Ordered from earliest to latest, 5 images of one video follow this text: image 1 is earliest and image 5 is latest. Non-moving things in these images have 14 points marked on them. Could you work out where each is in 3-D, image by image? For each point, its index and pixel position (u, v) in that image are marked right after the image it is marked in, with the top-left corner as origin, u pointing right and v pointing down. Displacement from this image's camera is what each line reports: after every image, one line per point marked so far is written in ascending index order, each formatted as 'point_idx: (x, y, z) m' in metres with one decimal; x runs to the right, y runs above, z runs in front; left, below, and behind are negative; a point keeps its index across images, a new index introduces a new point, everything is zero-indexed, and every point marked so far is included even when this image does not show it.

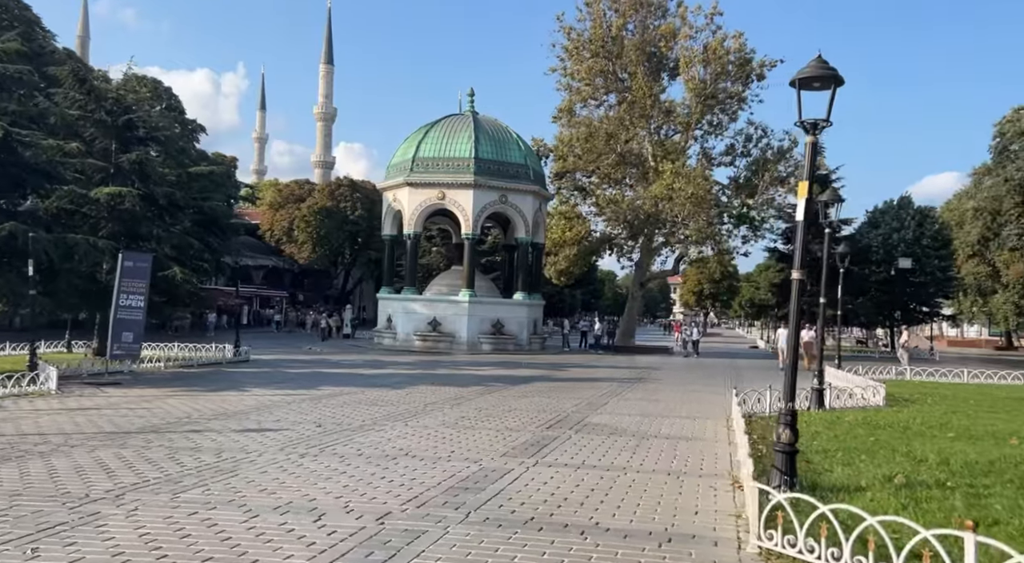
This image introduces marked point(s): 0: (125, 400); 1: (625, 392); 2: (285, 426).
0: (-6.6, -2.0, +15.4) m
1: (+2.2, -2.2, +17.7) m
2: (-2.9, -1.9, +11.7) m
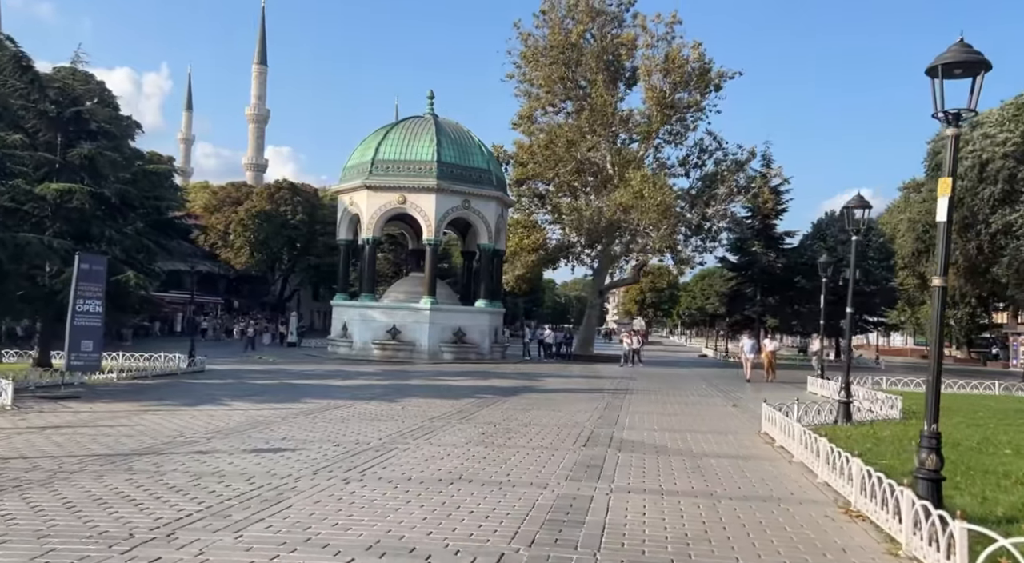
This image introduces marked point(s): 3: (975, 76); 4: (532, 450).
0: (-6.4, -2.0, +14.0) m
1: (+2.1, -2.3, +17.0) m
2: (-2.5, -2.0, +10.7) m
3: (+3.2, +1.4, +6.4) m
4: (+0.2, -2.0, +10.5) m
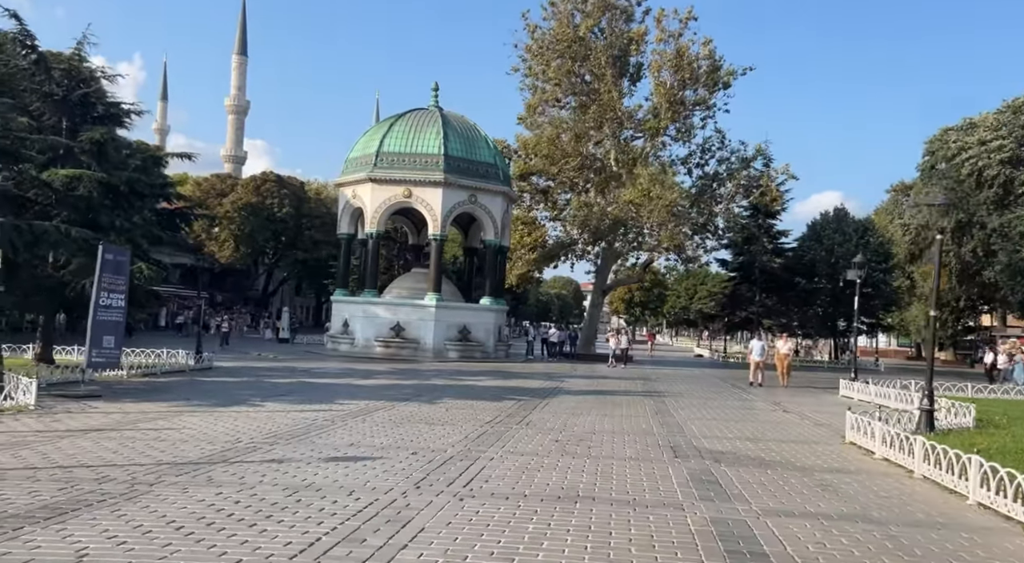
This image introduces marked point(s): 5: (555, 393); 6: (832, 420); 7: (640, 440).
0: (-5.5, -1.9, +13.2) m
1: (+2.9, -2.3, +16.4) m
2: (-1.5, -1.9, +9.9) m
3: (+4.4, +1.4, +5.8) m
4: (+1.2, -1.9, +9.8) m
5: (+1.0, -2.4, +19.7) m
6: (+5.3, -2.3, +15.0) m
7: (+1.7, -2.0, +11.5) m
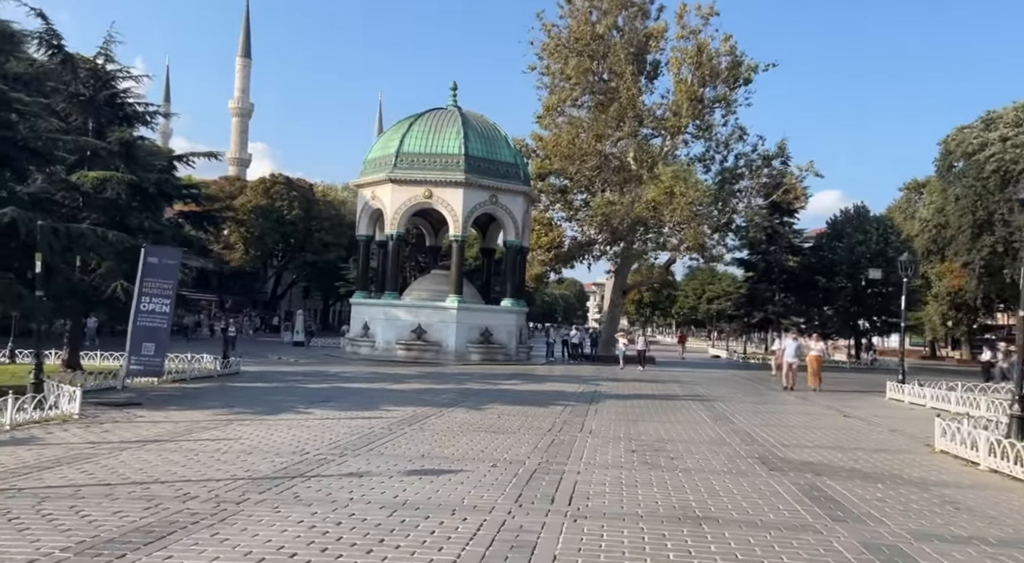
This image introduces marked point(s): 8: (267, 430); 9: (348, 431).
0: (-4.6, -2.0, +12.7) m
1: (+3.8, -2.3, +15.9) m
2: (-0.6, -1.9, +9.5) m
3: (+5.3, +1.4, +5.3) m
4: (+2.1, -2.0, +9.3) m
5: (+1.8, -2.5, +19.2) m
6: (+6.2, -2.3, +14.5) m
7: (+2.6, -2.0, +11.0) m
8: (-3.3, -2.0, +12.2) m
9: (-2.2, -2.0, +12.2) m
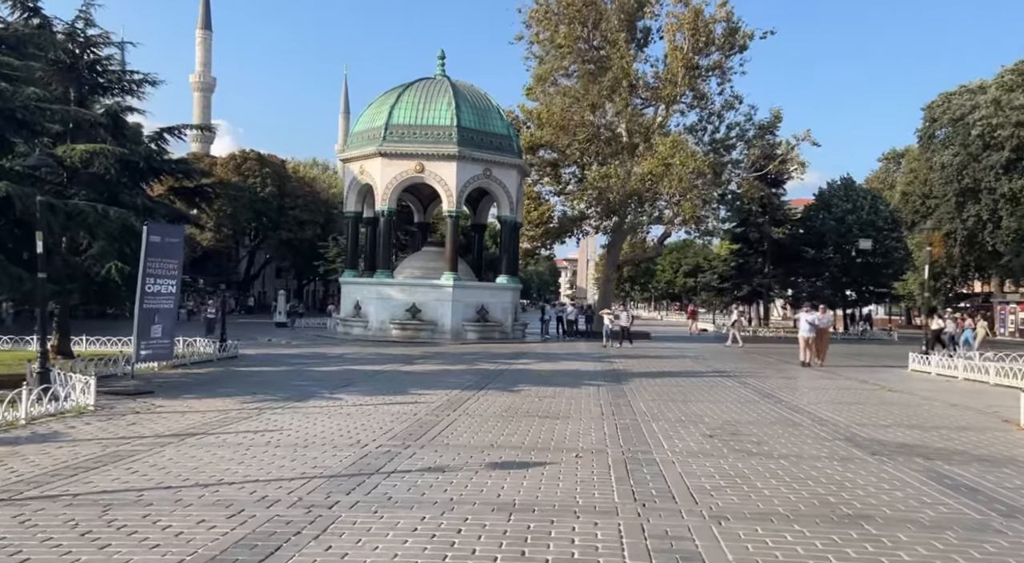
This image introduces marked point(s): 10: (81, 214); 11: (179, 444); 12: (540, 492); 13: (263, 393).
0: (-3.9, -1.7, +11.7) m
1: (+4.4, -1.9, +15.3) m
2: (+0.2, -1.7, +8.7) m
3: (+6.3, +1.6, +4.7) m
4: (+3.0, -1.7, +8.7) m
5: (+2.3, -1.9, +18.5) m
6: (+6.8, -1.9, +14.0) m
7: (+3.3, -1.7, +10.3) m
8: (-2.6, -1.7, +11.3) m
9: (-1.5, -1.7, +11.4) m
10: (-7.7, +1.2, +16.1) m
11: (-3.5, -1.7, +9.3) m
12: (+0.2, -1.7, +7.1) m
13: (-3.9, -1.8, +14.2) m
